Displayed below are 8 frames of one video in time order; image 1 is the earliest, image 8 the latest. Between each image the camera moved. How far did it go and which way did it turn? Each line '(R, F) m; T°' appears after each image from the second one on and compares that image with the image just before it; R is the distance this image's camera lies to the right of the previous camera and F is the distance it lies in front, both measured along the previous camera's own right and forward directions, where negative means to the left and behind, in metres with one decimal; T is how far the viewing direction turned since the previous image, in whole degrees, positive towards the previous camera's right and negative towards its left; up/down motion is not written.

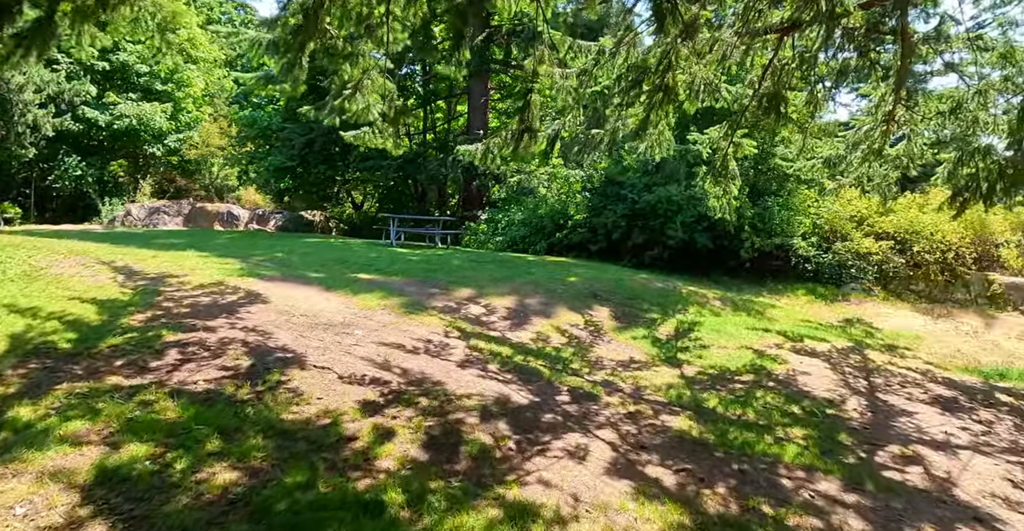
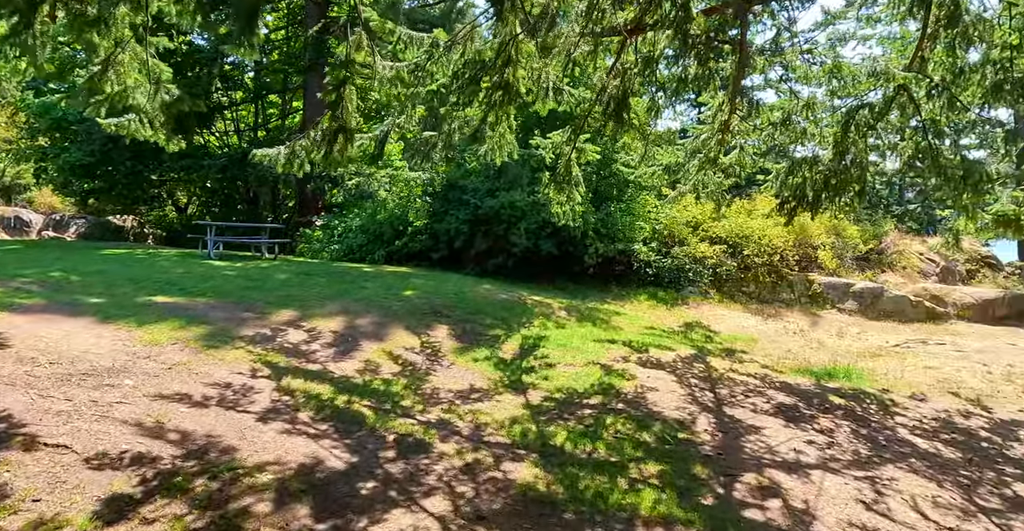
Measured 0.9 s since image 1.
(+0.4, +1.1) m; +15°
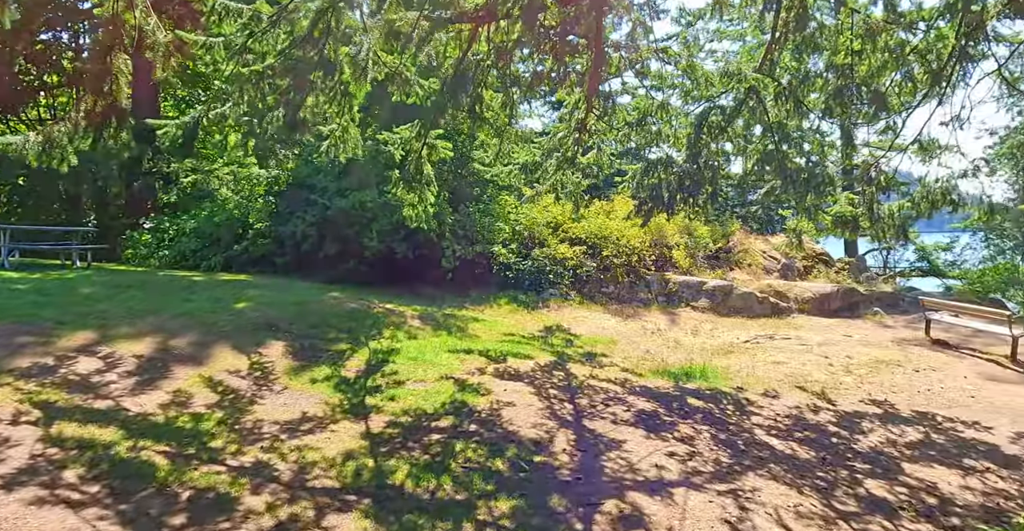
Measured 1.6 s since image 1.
(+0.4, +0.8) m; +13°
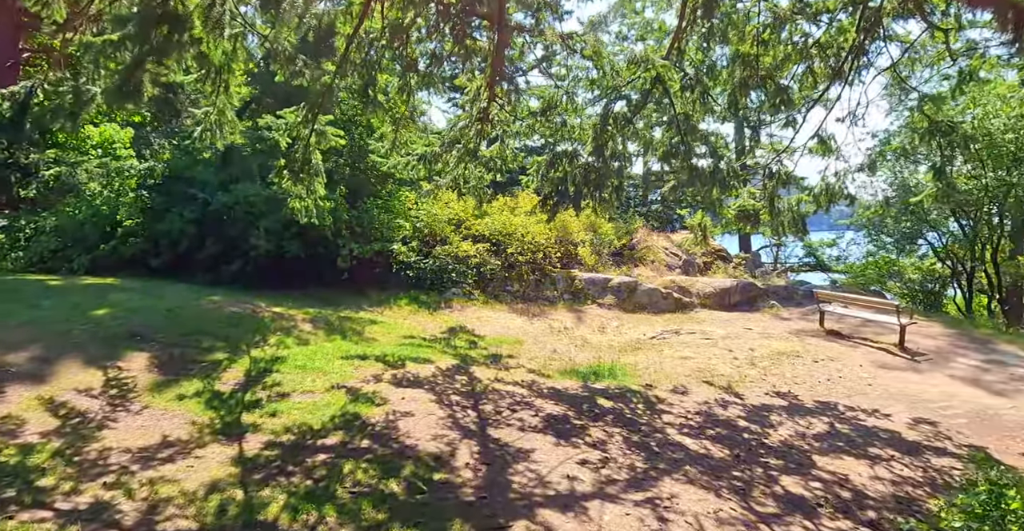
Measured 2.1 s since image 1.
(+0.1, +0.5) m; +10°
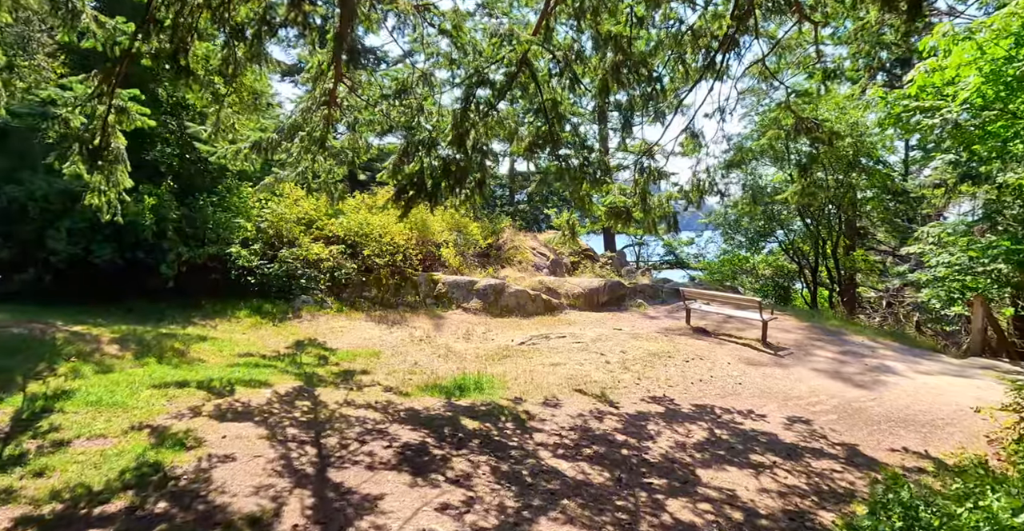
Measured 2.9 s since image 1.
(+0.2, +0.7) m; +13°
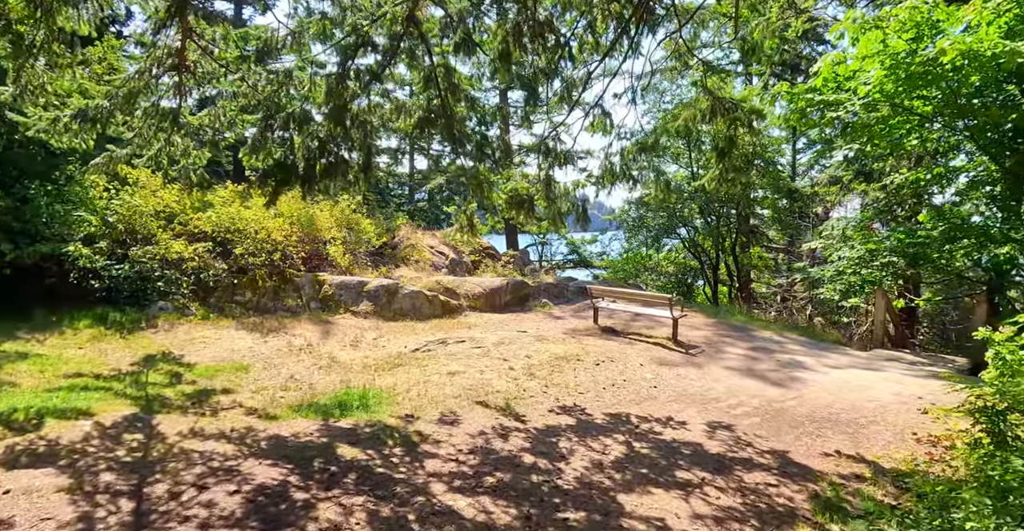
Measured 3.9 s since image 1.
(+0.1, +0.7) m; +10°
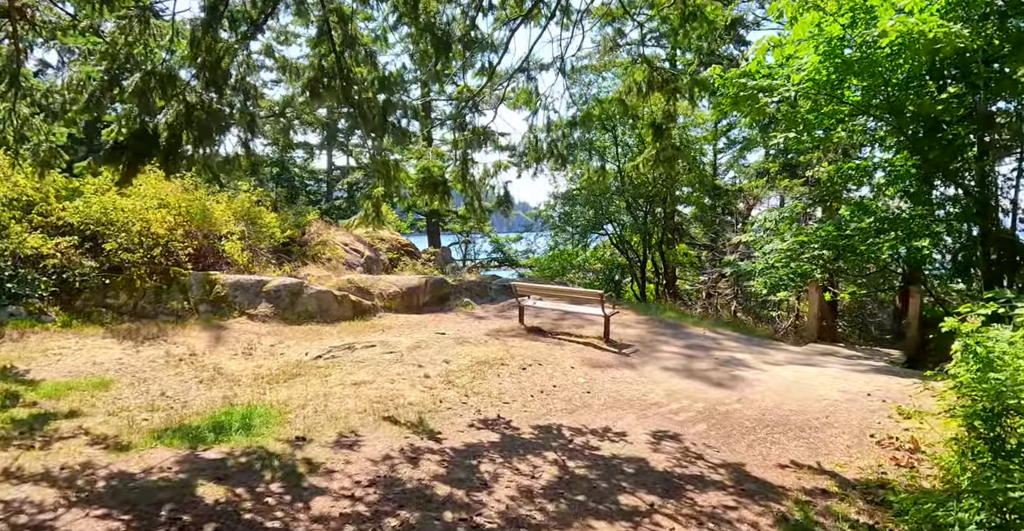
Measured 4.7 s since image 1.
(+0.1, +0.7) m; +8°
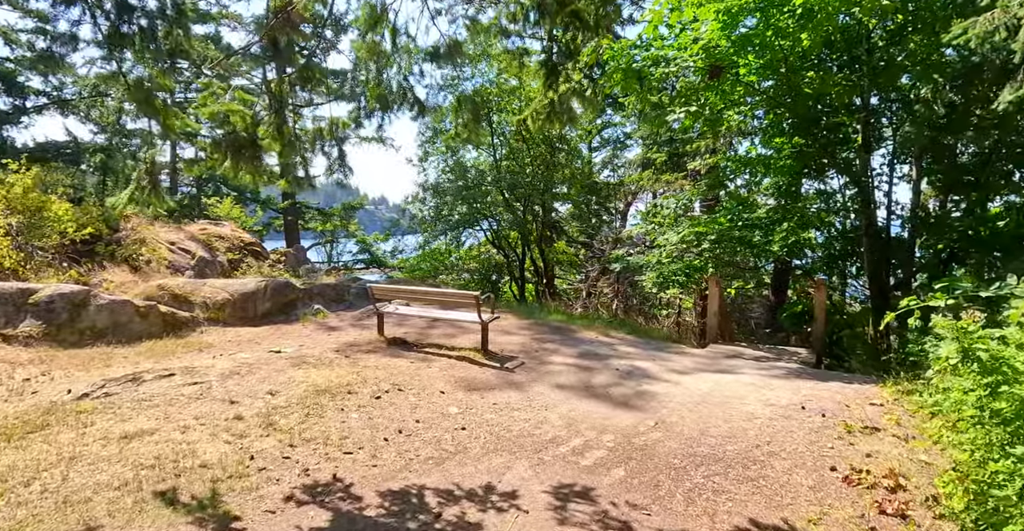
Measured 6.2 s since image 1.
(+0.2, +1.1) m; +13°
